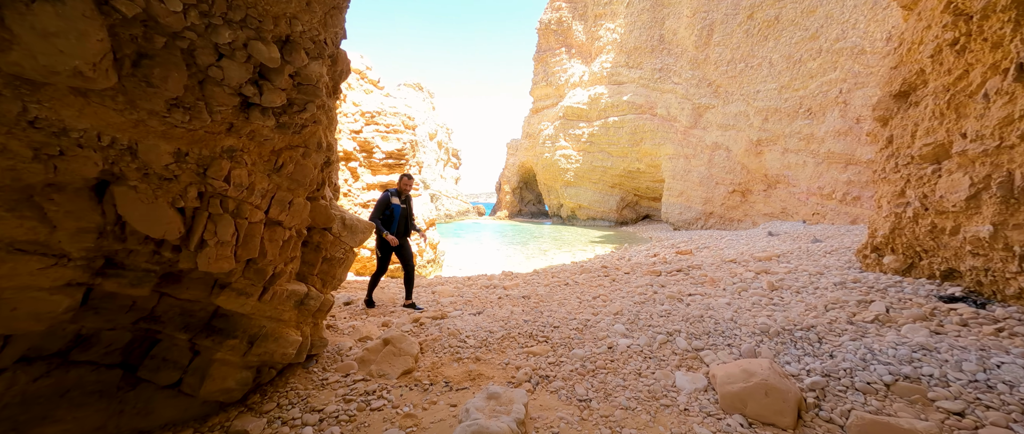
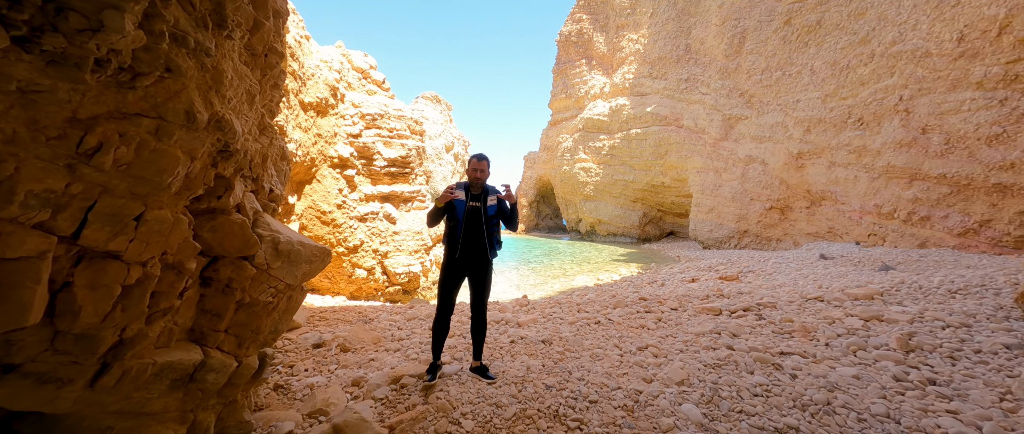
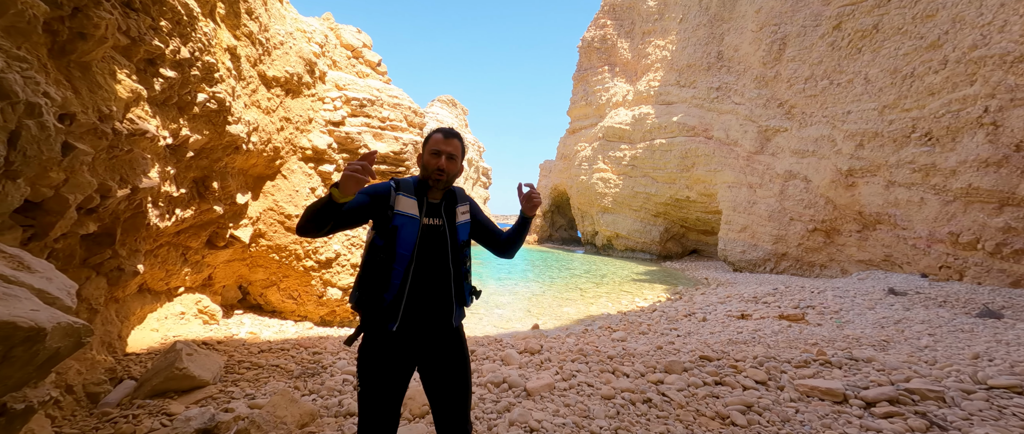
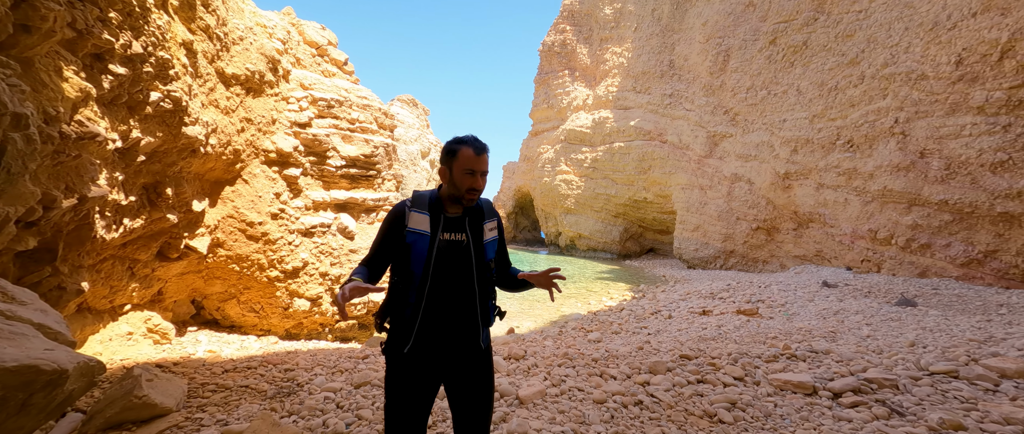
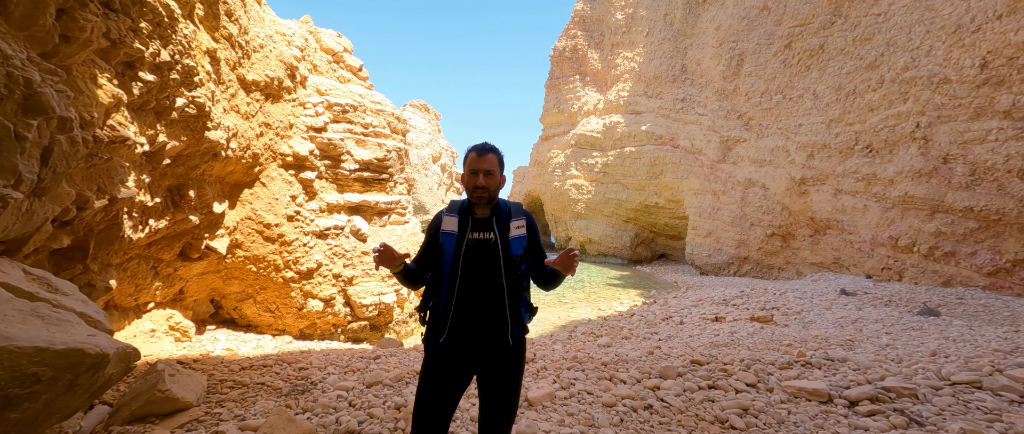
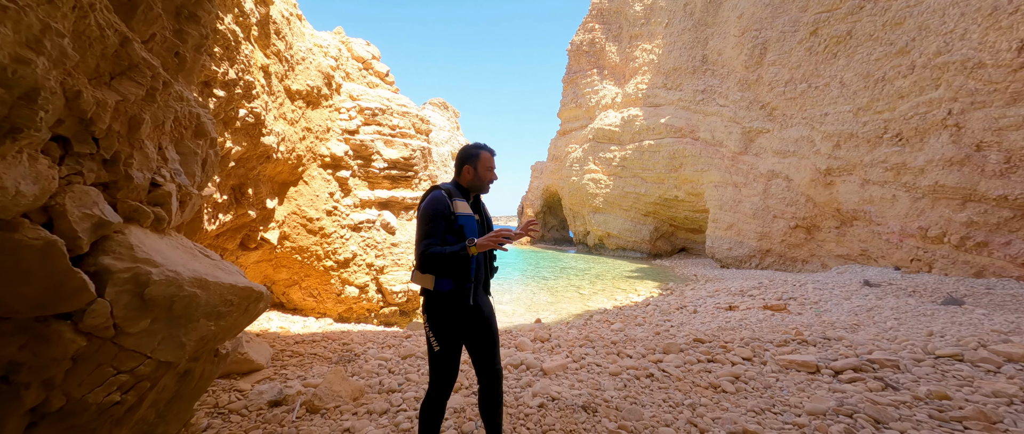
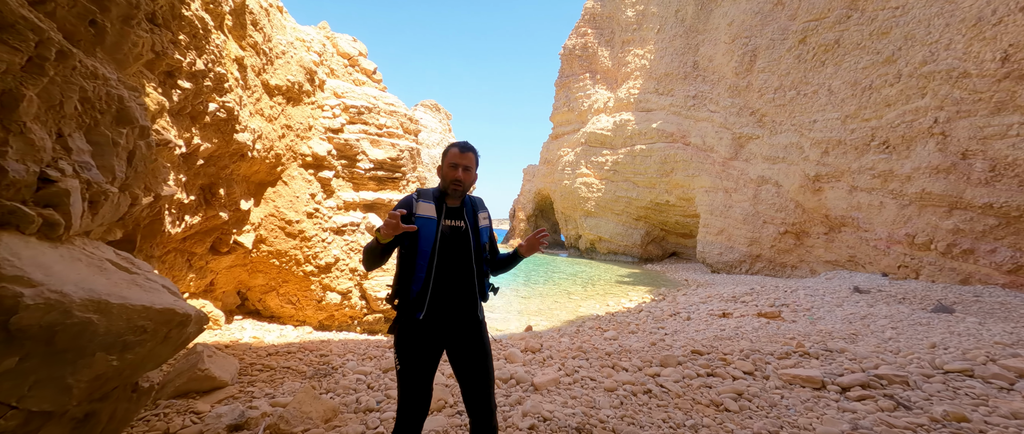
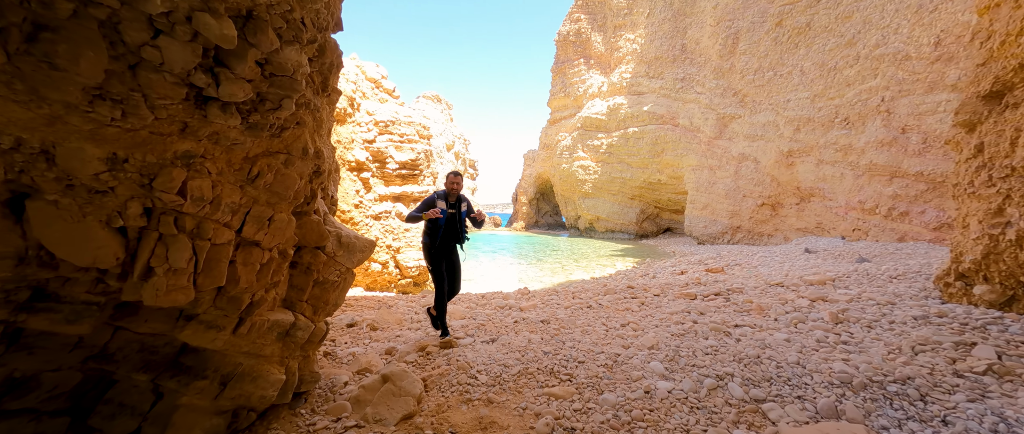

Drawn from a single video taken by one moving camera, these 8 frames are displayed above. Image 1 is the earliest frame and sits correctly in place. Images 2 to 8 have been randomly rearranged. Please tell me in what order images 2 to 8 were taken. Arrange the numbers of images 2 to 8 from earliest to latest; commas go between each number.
8, 2, 6, 7, 5, 4, 3
